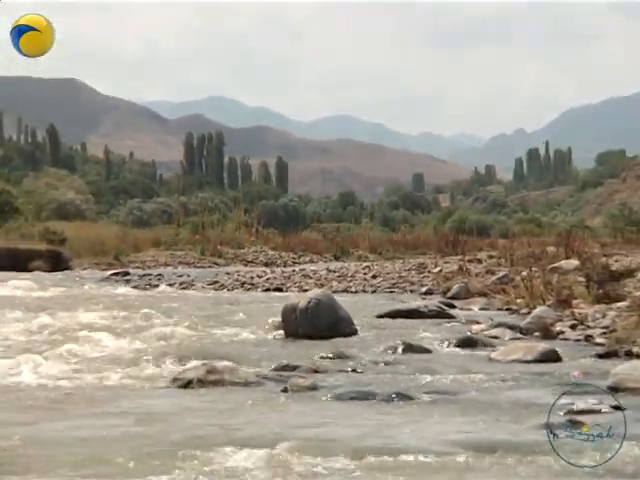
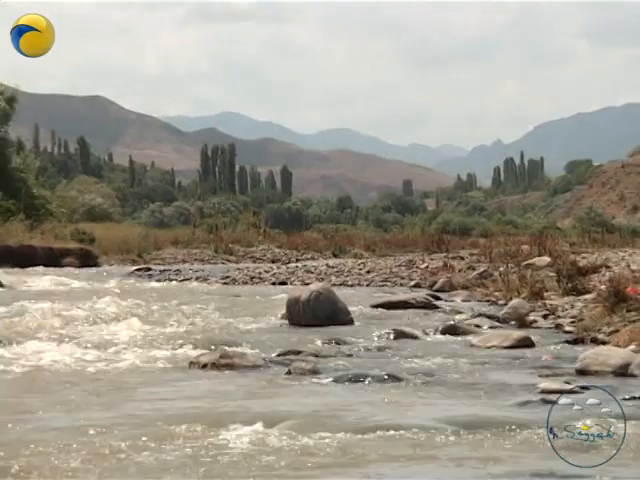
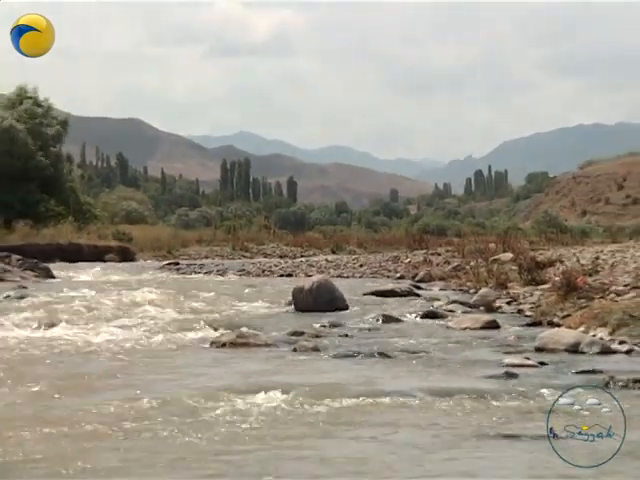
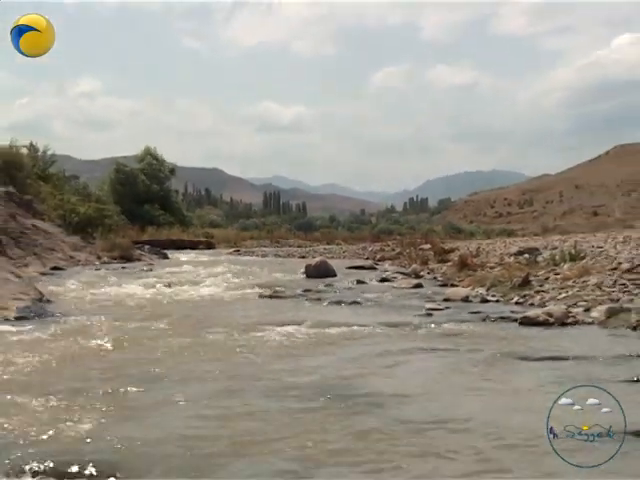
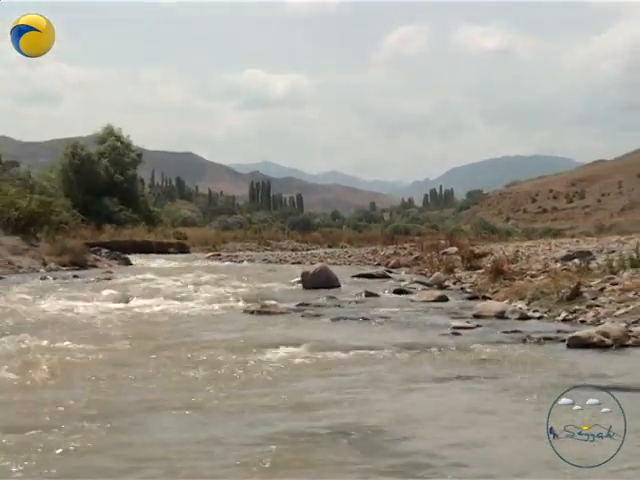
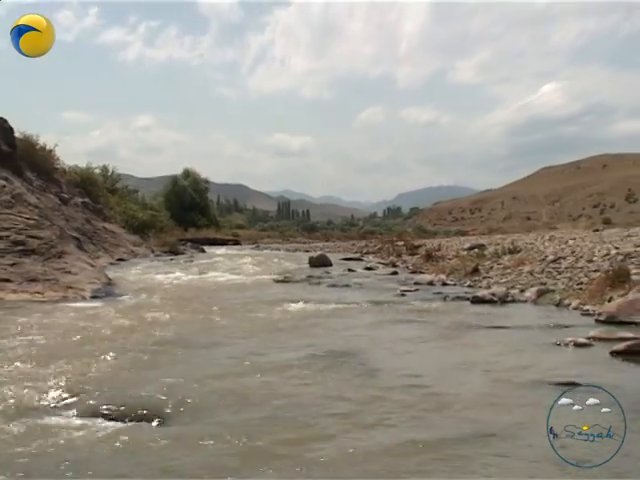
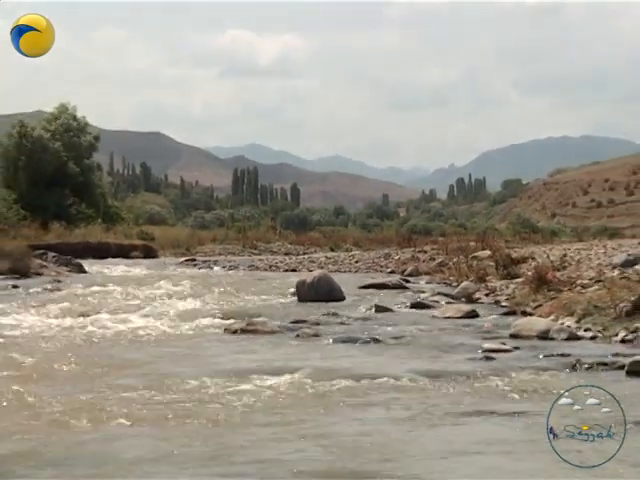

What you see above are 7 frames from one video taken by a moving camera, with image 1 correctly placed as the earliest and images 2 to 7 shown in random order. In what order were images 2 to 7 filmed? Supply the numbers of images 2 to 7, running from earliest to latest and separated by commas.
2, 3, 7, 5, 4, 6
